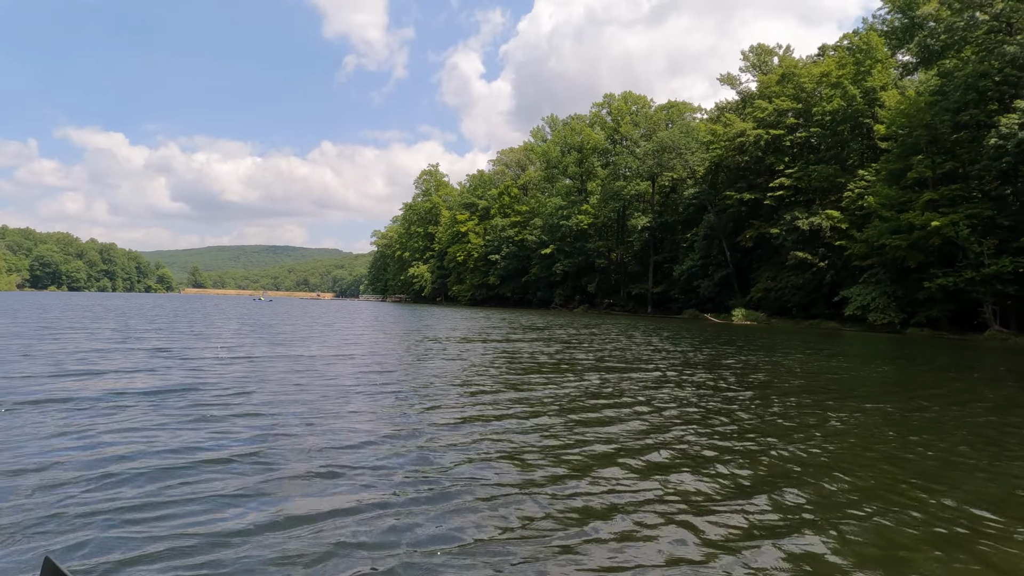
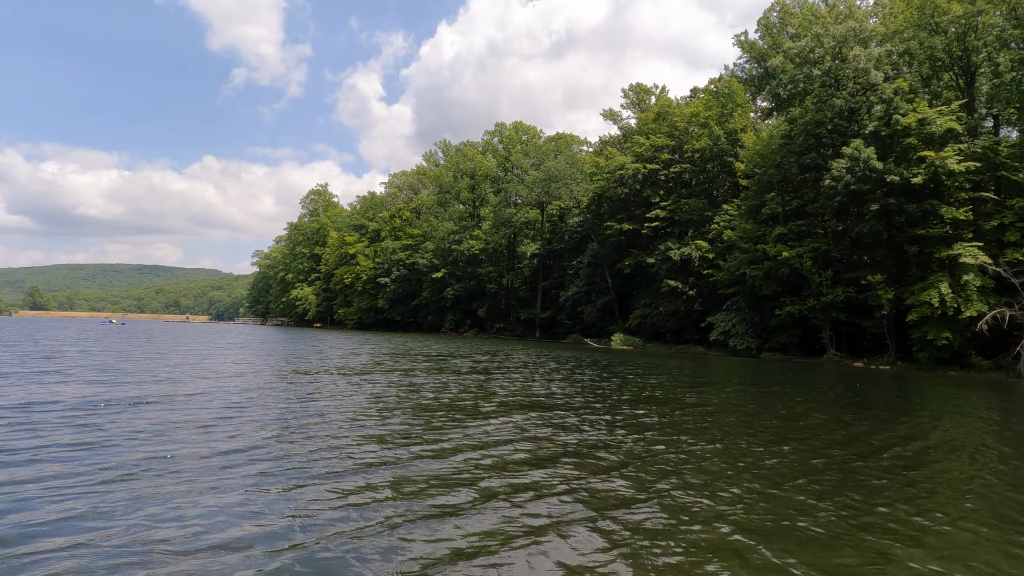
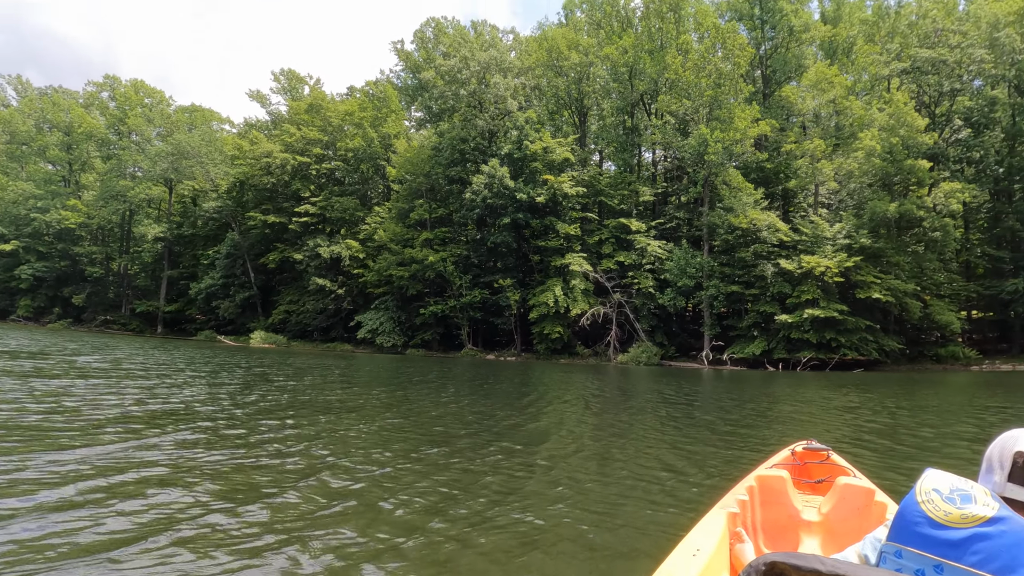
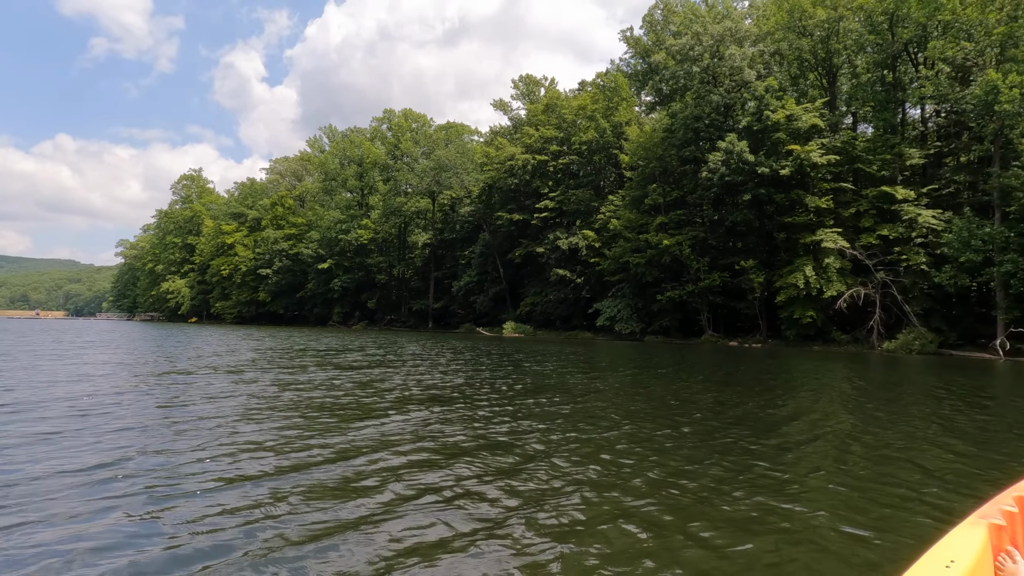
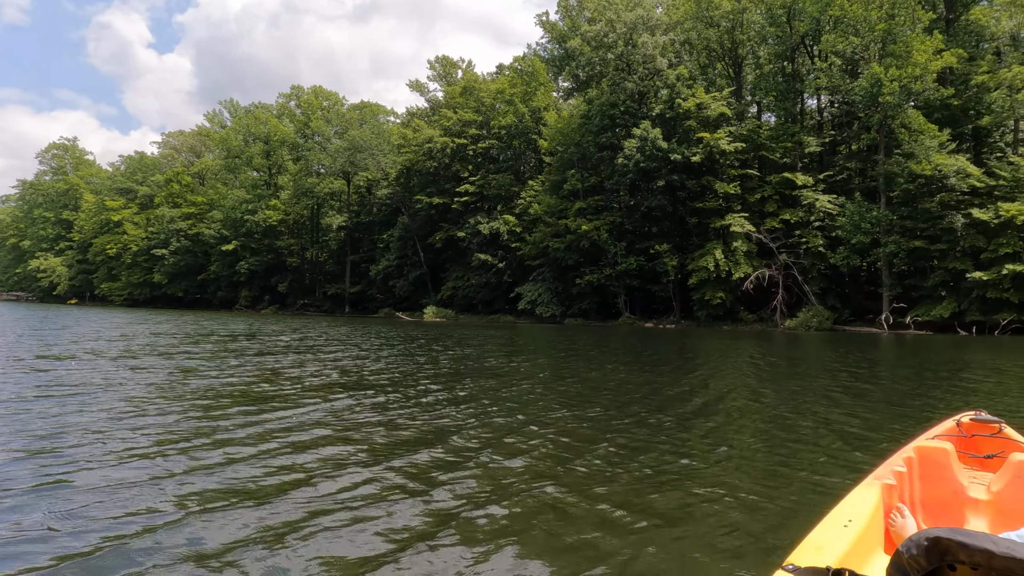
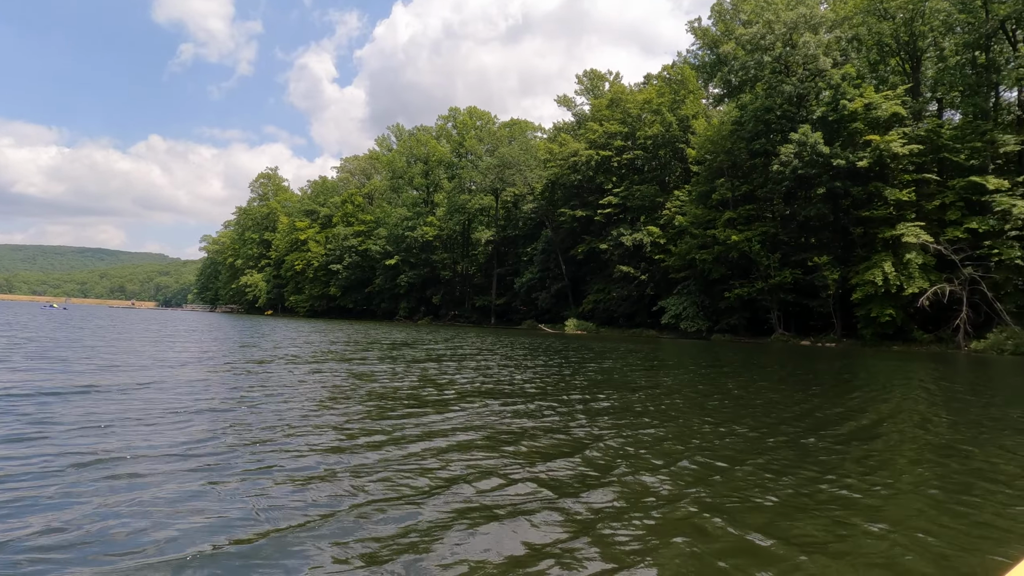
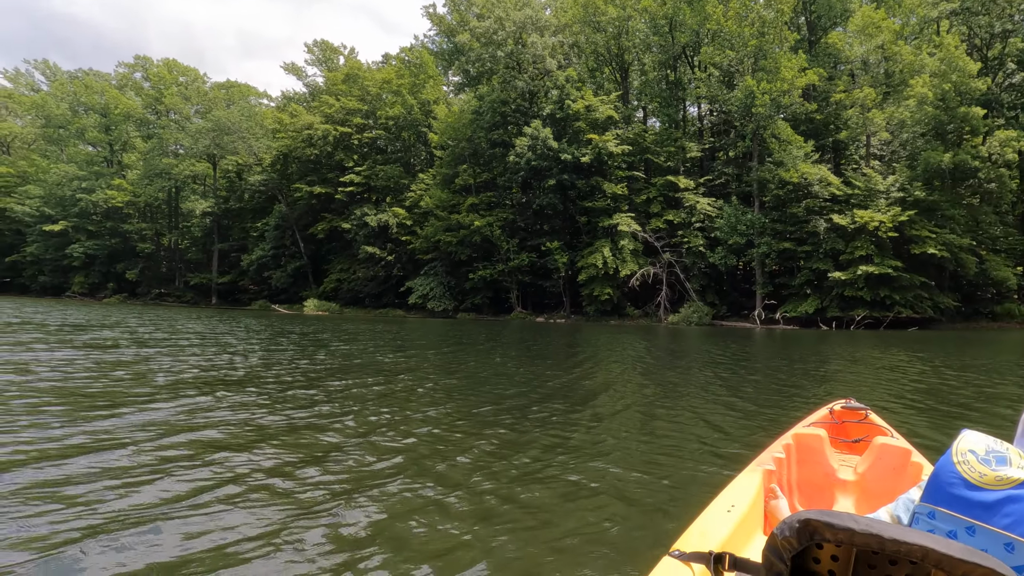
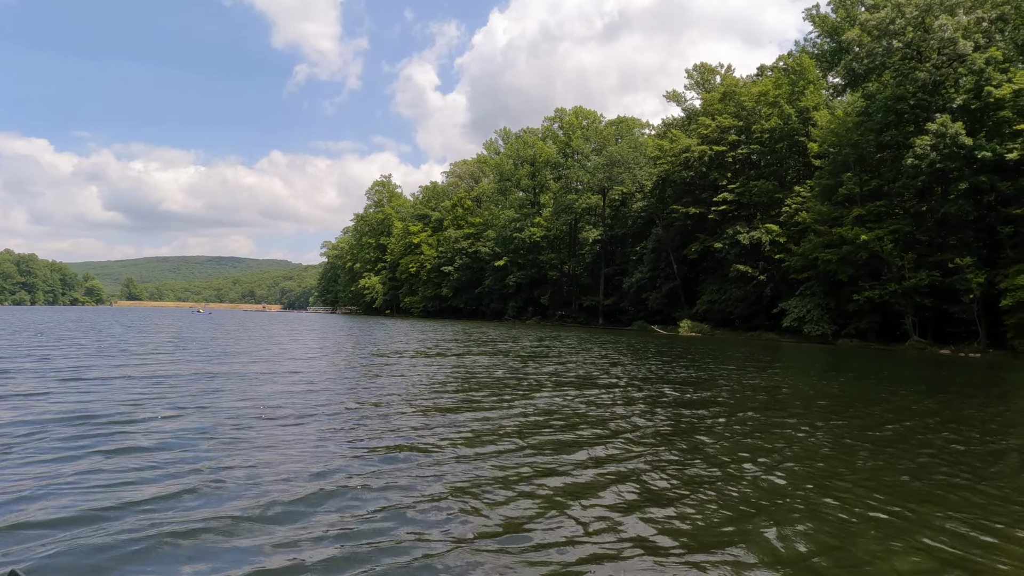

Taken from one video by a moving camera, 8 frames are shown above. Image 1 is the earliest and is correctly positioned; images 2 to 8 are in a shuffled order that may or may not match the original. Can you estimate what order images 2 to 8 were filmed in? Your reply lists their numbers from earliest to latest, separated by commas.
8, 2, 6, 4, 5, 7, 3
